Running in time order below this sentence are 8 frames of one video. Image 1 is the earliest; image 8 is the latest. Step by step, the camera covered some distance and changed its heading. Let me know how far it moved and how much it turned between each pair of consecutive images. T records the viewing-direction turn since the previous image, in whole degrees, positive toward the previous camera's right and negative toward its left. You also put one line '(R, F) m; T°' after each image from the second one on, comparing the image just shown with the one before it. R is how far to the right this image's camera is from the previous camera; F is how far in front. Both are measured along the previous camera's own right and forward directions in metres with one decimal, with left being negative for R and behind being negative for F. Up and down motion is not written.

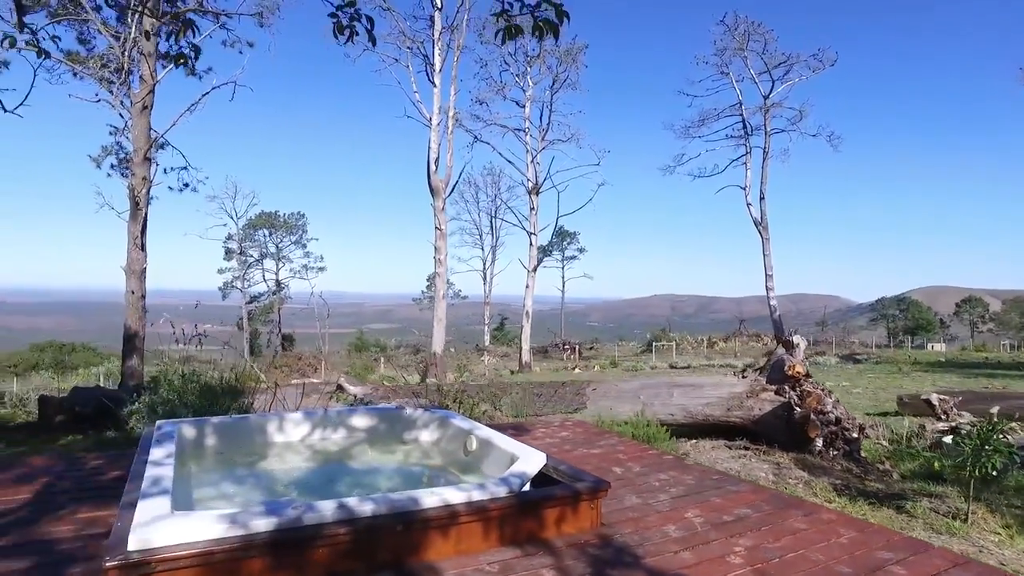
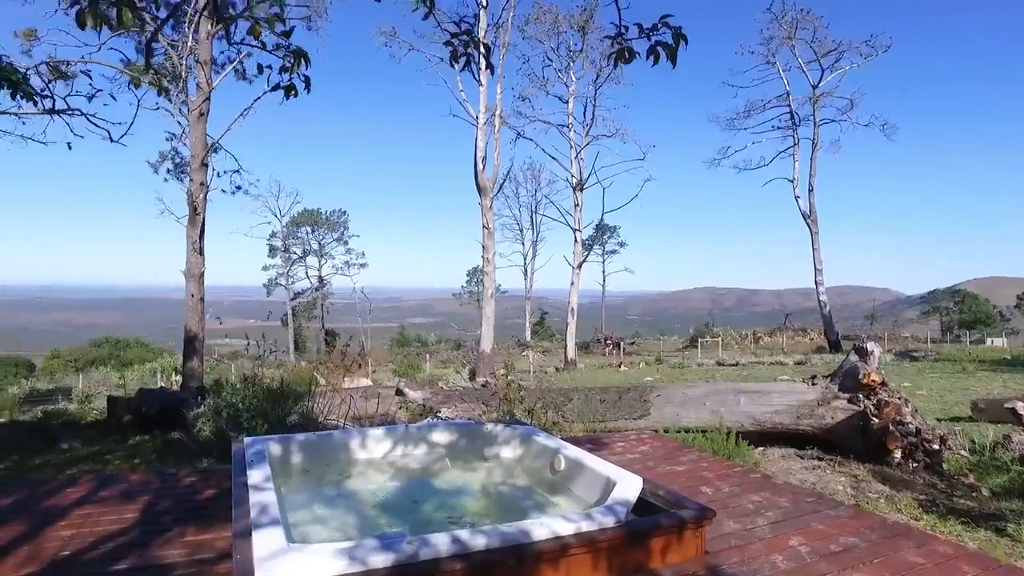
(-0.2, 0.0) m; -3°
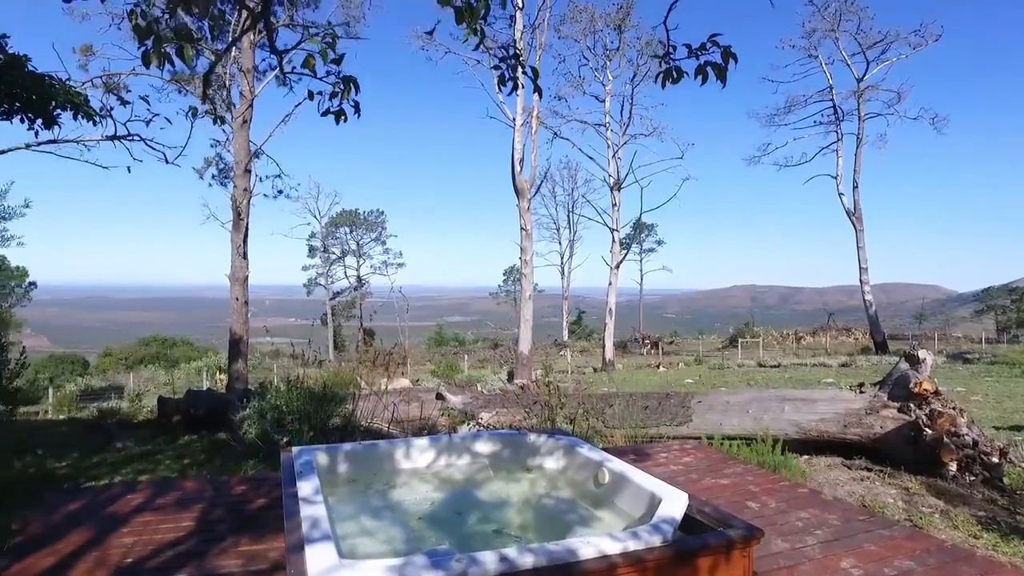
(0.0, 0.0) m; -3°
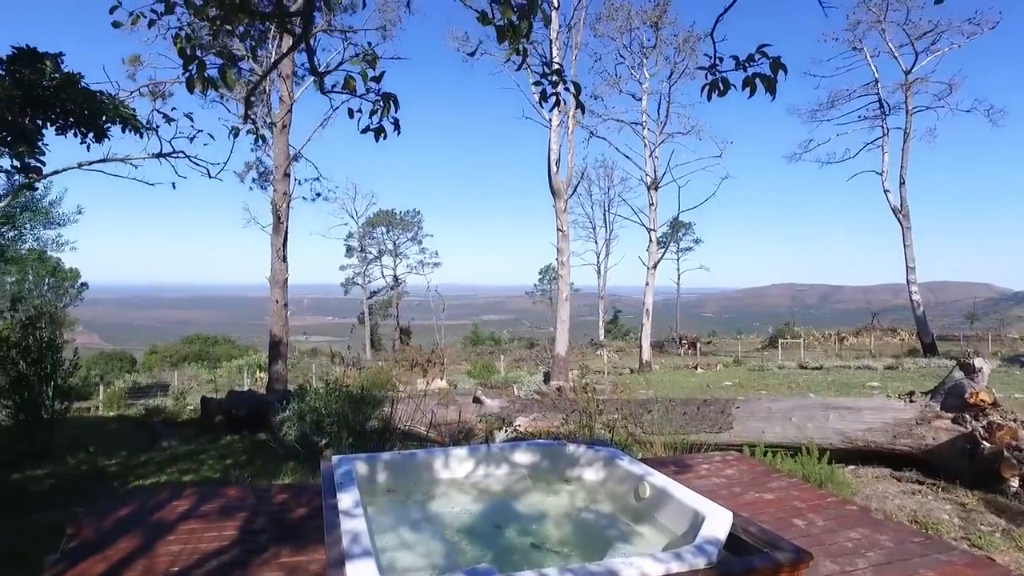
(0.0, 0.0) m; -3°
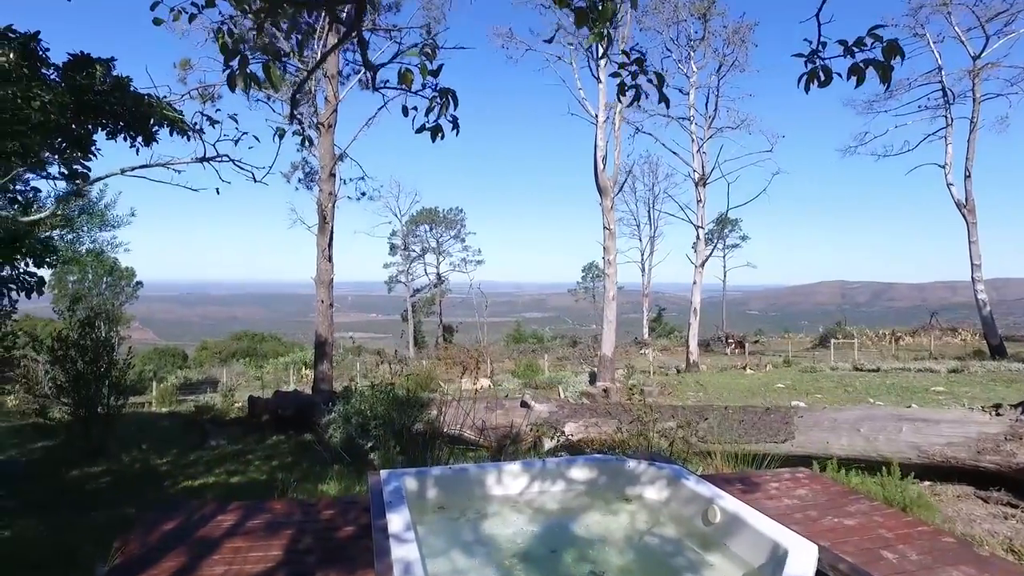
(-0.1, +0.2) m; -3°
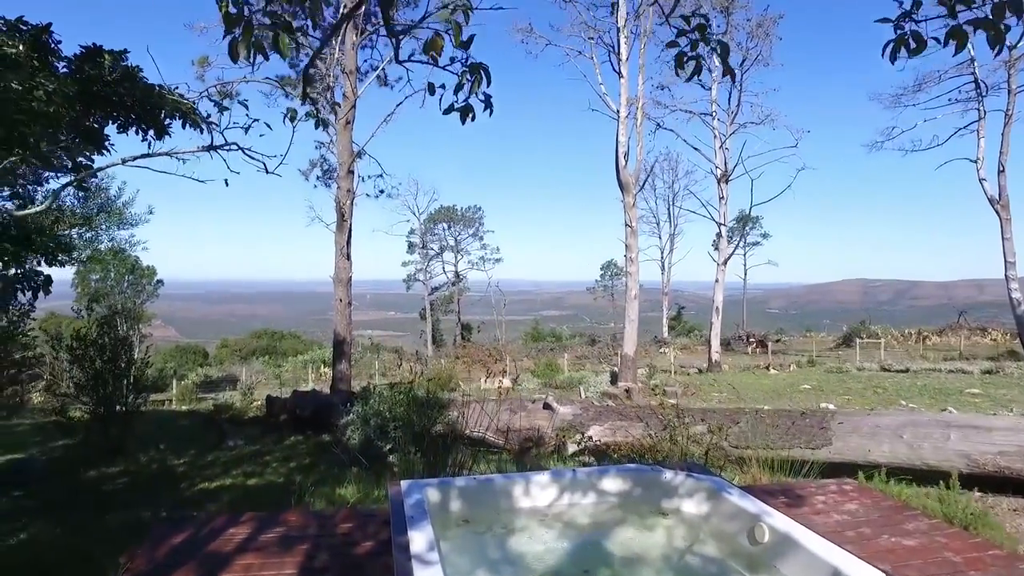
(0.0, +0.2) m; -1°
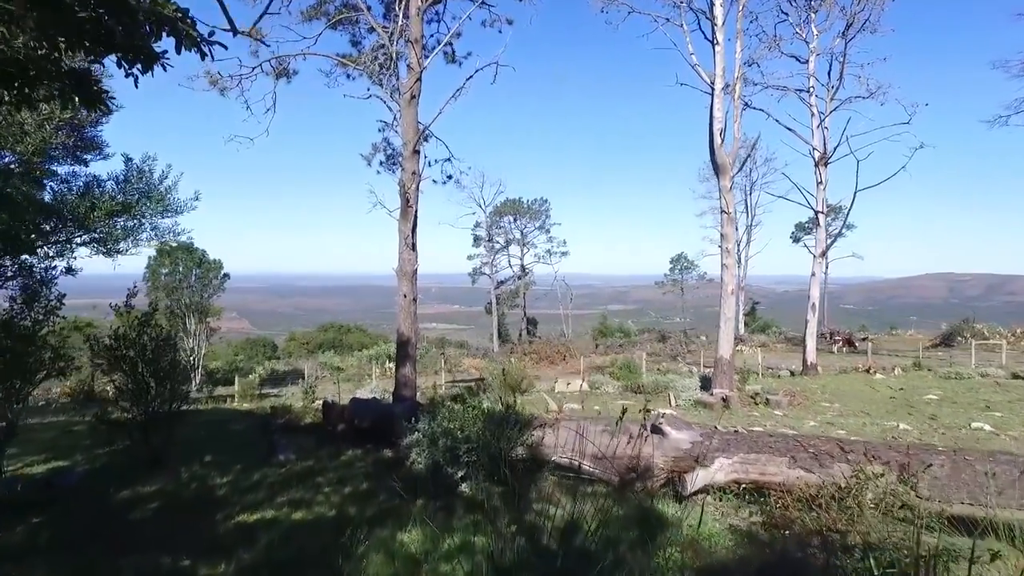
(-0.3, +1.2) m; -5°
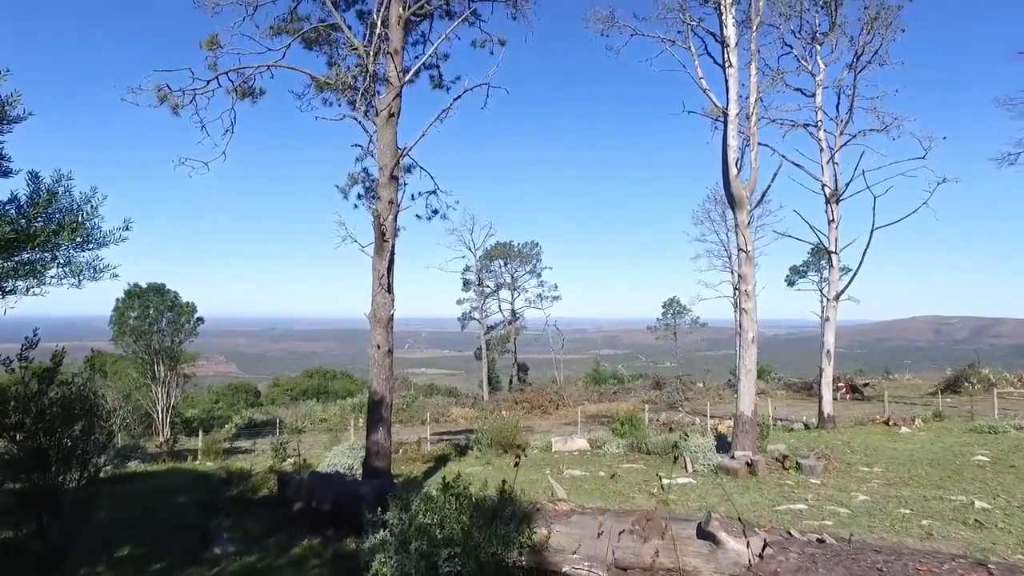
(0.0, +1.3) m; +1°
